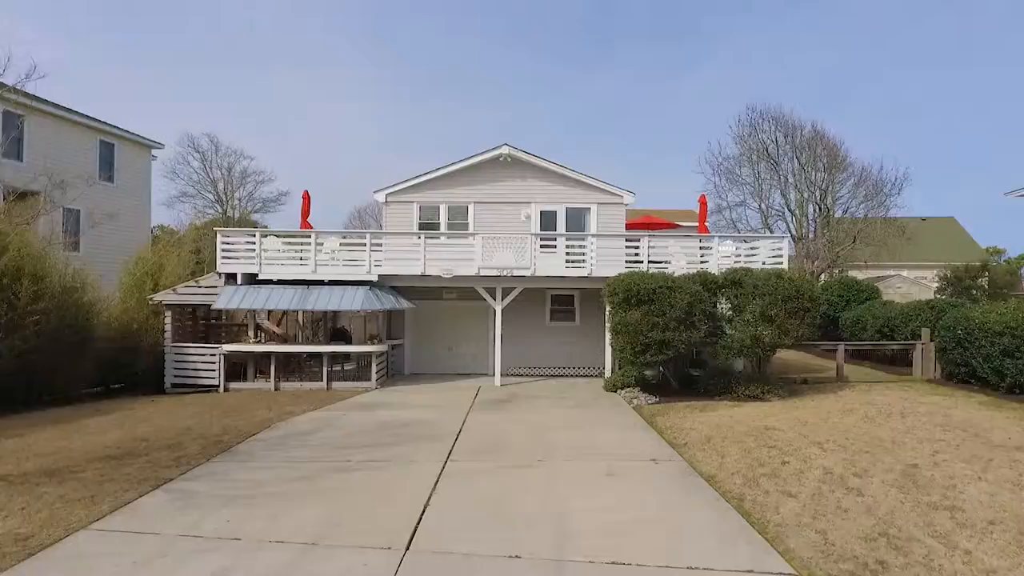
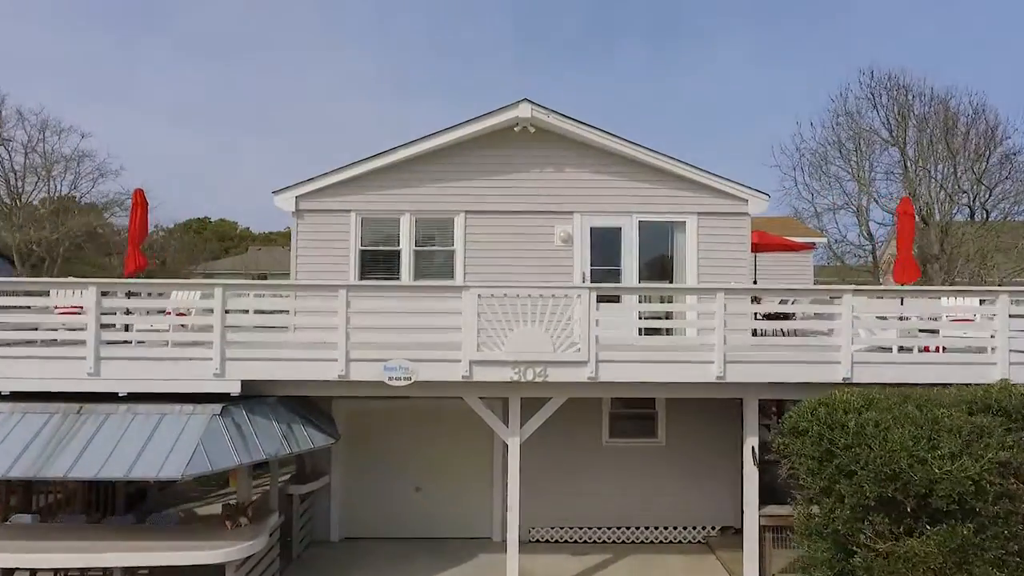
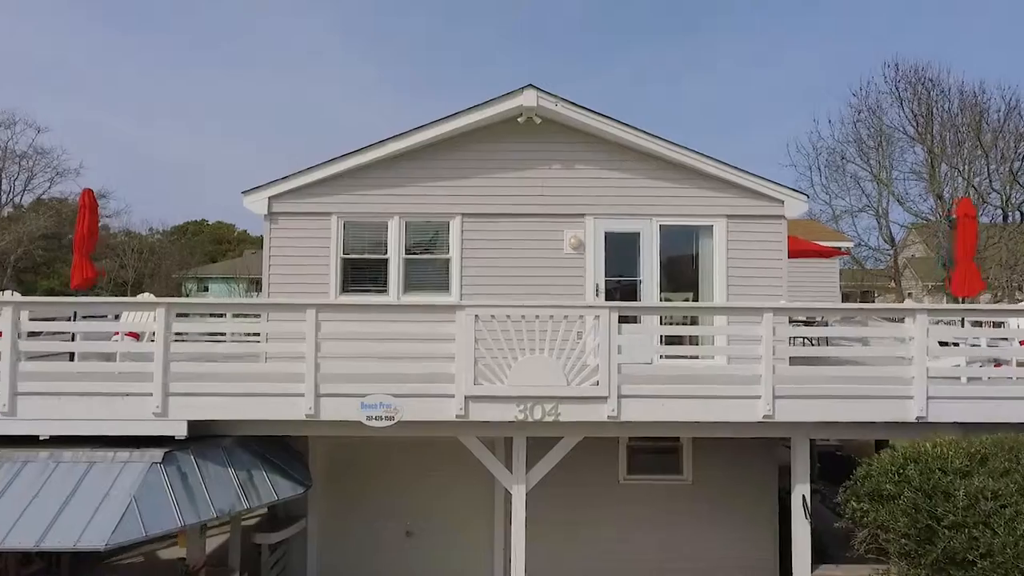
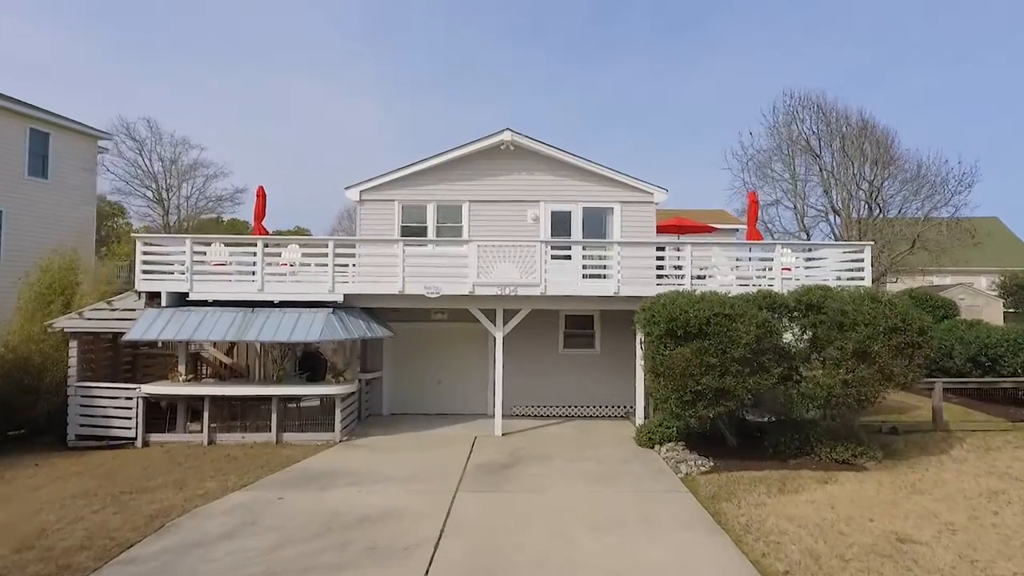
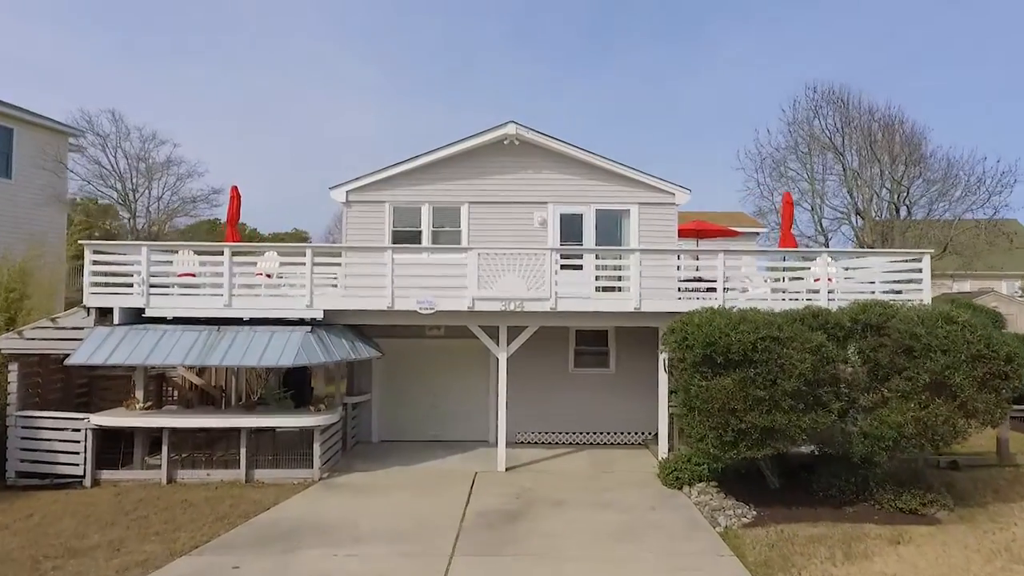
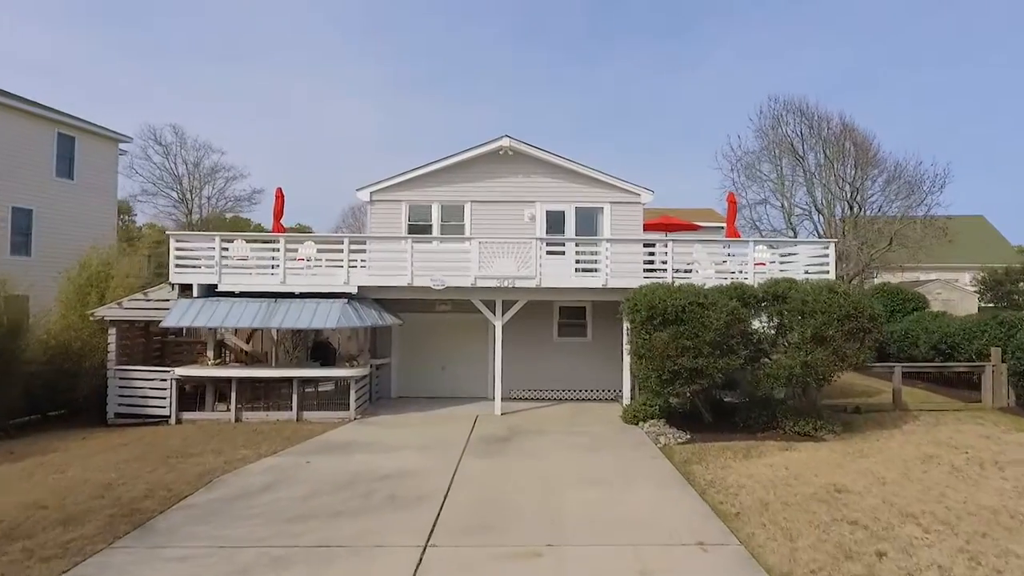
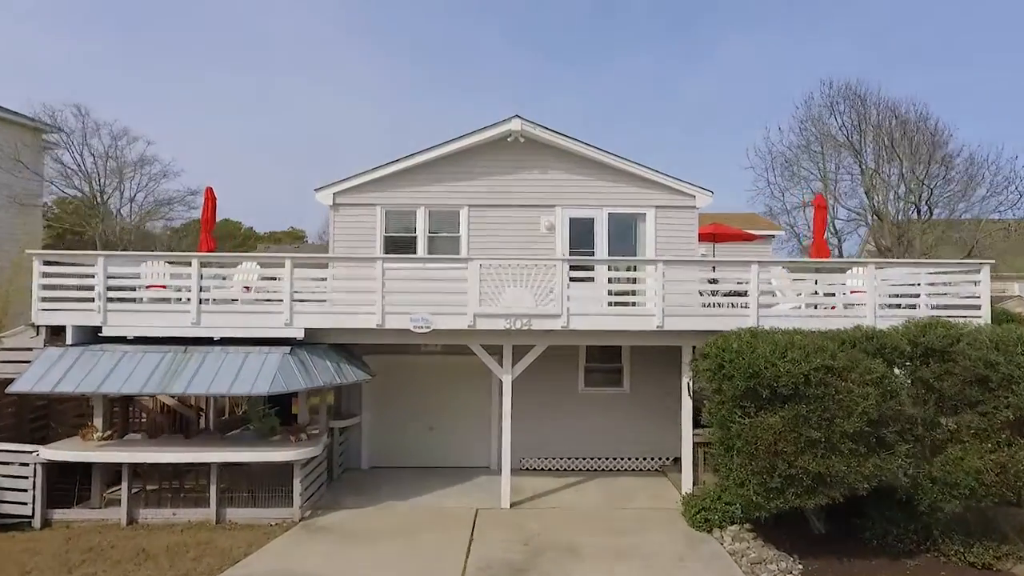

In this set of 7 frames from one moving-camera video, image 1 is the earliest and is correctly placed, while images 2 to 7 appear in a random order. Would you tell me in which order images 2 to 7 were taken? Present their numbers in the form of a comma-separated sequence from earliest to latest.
6, 4, 5, 7, 2, 3
